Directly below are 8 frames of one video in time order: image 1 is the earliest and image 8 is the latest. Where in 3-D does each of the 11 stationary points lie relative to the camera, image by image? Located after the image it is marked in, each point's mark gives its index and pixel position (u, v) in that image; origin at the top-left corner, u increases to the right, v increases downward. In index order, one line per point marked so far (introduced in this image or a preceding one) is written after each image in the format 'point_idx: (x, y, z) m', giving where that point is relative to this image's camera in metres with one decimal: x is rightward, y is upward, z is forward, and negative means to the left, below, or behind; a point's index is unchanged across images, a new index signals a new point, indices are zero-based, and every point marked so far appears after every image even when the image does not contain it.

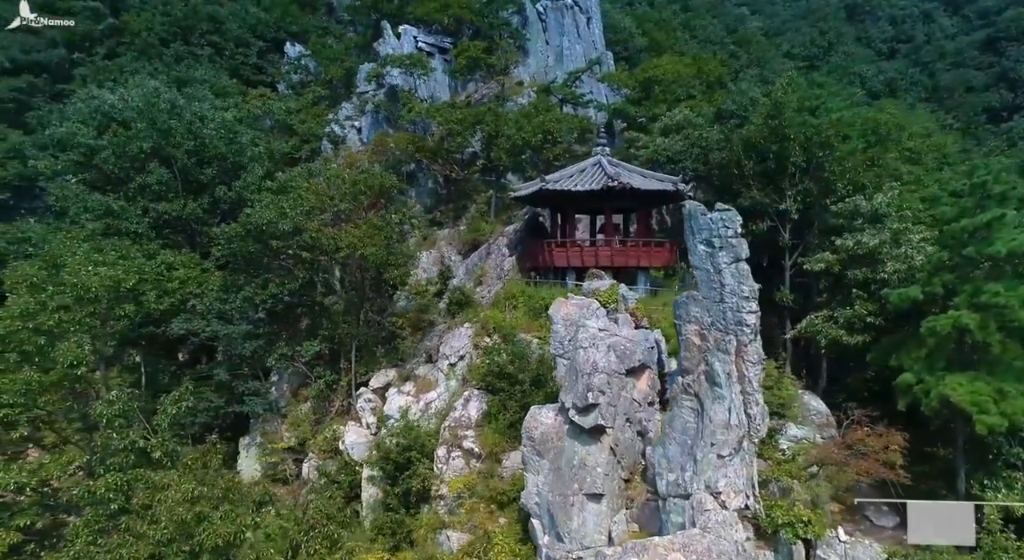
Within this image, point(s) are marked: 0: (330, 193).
0: (-5.0, +2.4, +17.5) m
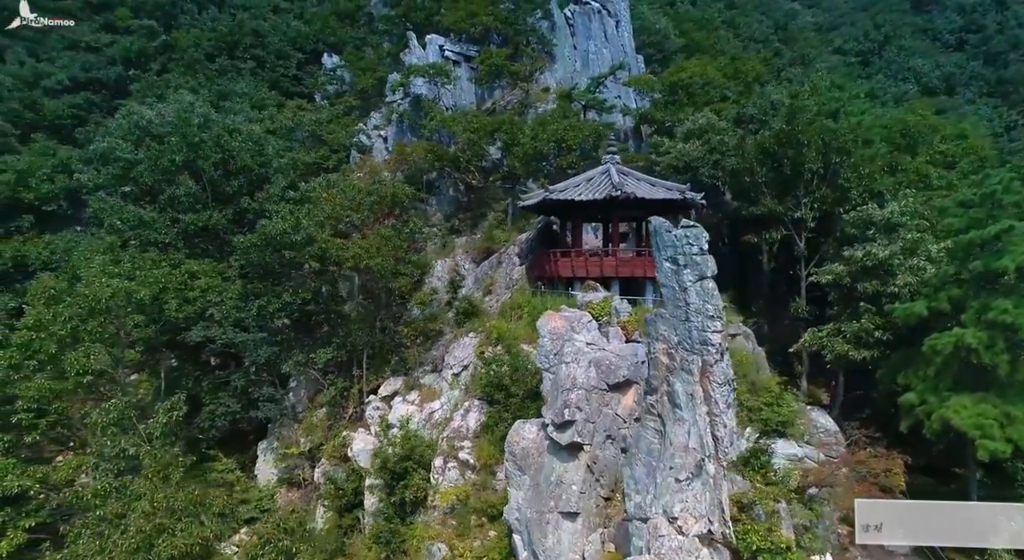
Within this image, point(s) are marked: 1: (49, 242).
0: (-4.7, +2.2, +17.8) m
1: (-14.6, +1.2, +20.0) m
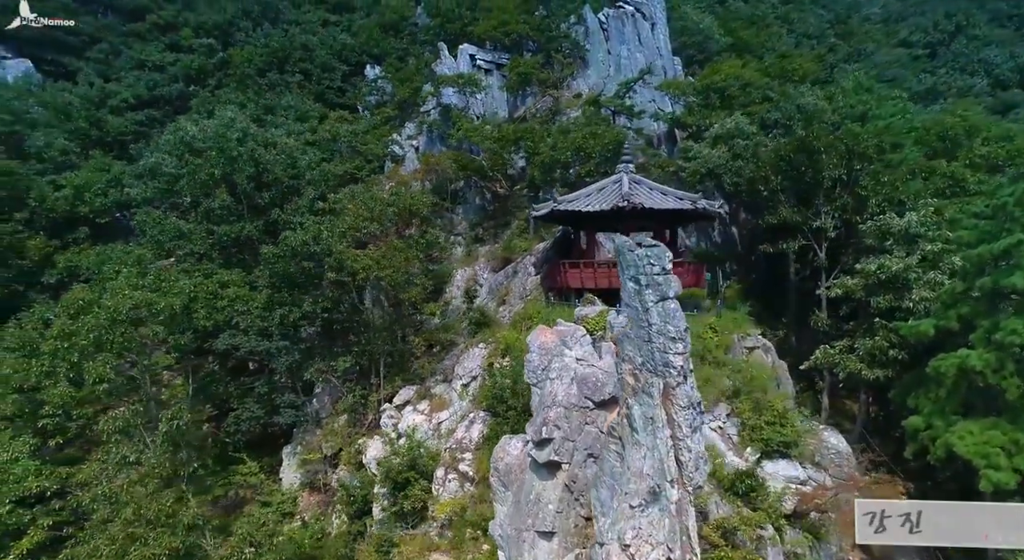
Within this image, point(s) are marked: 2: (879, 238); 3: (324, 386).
0: (-4.3, +1.9, +18.3) m
1: (-13.9, +0.9, +21.4) m
2: (+7.5, +0.9, +12.9) m
3: (-5.6, -3.2, +19.0) m
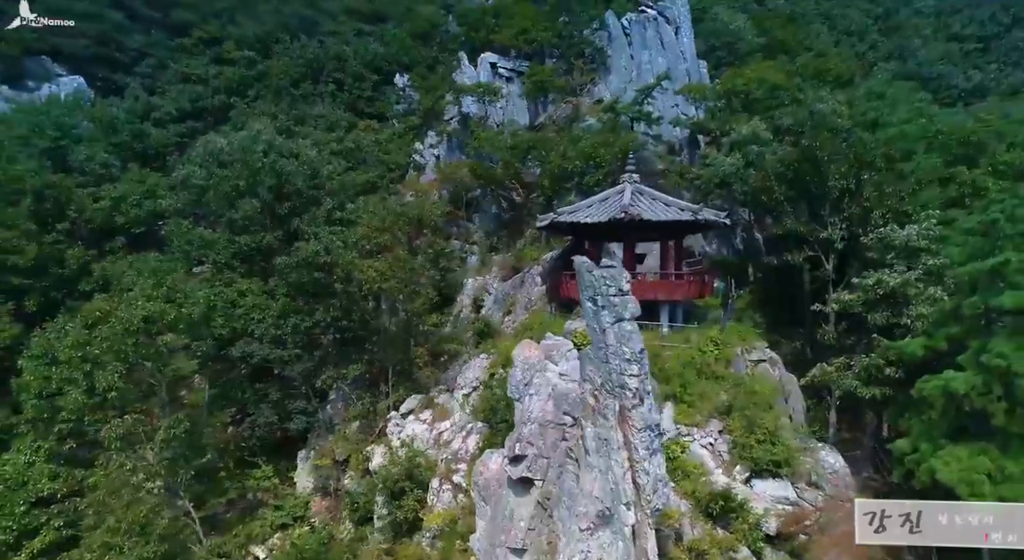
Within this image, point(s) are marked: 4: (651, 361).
0: (-4.1, +1.6, +18.6) m
1: (-13.5, +0.6, +22.4) m
2: (+7.3, +0.6, +12.5) m
3: (-5.4, -3.5, +19.4) m
4: (+3.1, -1.8, +13.9) m
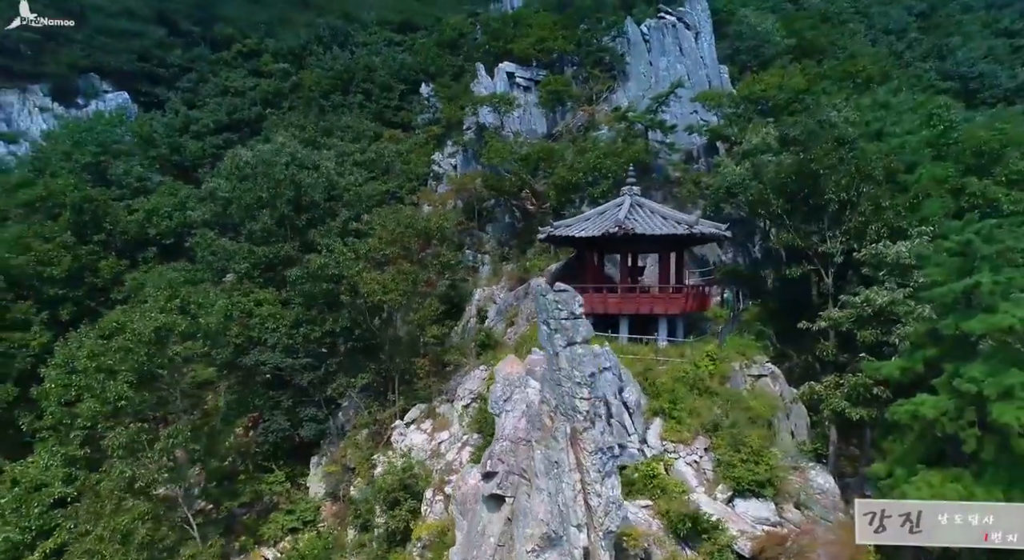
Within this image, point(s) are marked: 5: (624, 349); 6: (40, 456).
0: (-4.0, +1.3, +19.1) m
1: (-13.1, +0.3, +23.5) m
2: (+7.0, +0.2, +12.2) m
3: (-5.2, -3.8, +19.9) m
4: (+2.9, -2.1, +13.8) m
5: (+2.6, -1.6, +14.6) m
6: (-11.0, -4.1, +14.6) m
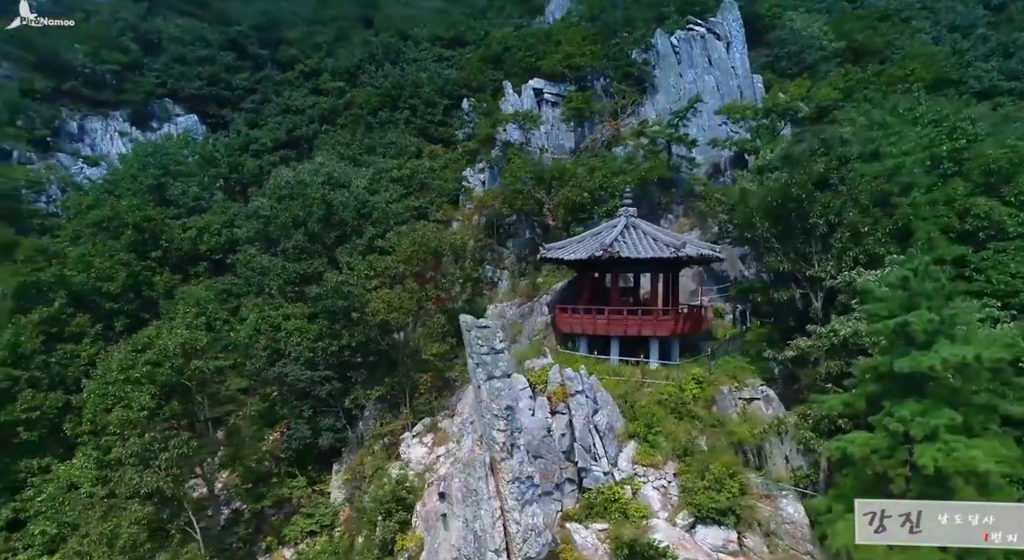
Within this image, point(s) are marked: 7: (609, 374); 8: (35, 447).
0: (-3.7, +0.7, +20.0) m
1: (-12.3, -0.3, +25.4) m
2: (+6.4, -0.3, +12.0) m
3: (-4.8, -4.4, +21.0) m
4: (+2.5, -2.6, +14.0) m
5: (+2.3, -2.2, +14.8) m
6: (-11.2, -4.6, +16.3) m
7: (+2.3, -2.2, +14.9) m
8: (-13.5, -4.7, +17.7) m
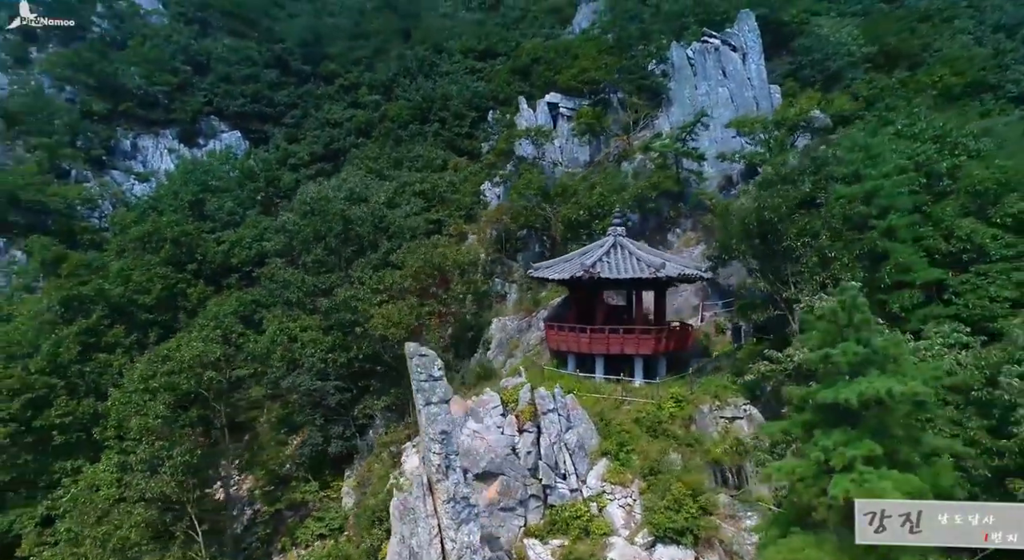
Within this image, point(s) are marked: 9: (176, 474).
0: (-3.7, +0.2, +20.9) m
1: (-11.9, -0.8, +26.9) m
2: (+5.8, -0.8, +12.0) m
3: (-4.8, -4.9, +21.9) m
4: (+2.0, -3.1, +14.4) m
5: (+1.9, -2.7, +15.2) m
6: (-11.5, -5.1, +17.8) m
7: (+1.9, -2.7, +15.3) m
8: (-13.6, -5.2, +19.3) m
9: (-8.5, -5.0, +16.3) m
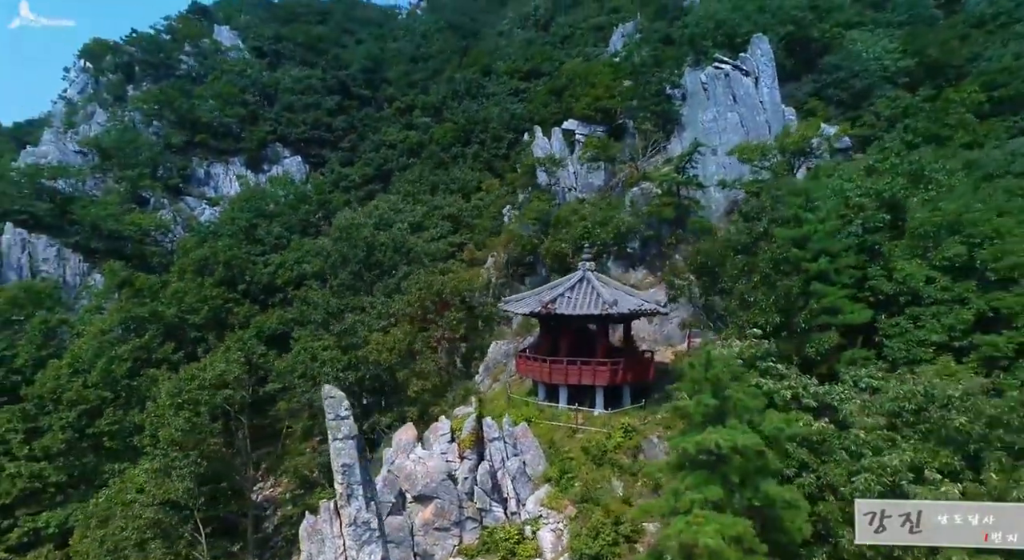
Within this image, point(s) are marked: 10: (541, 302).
0: (-3.9, -0.8, +22.7) m
1: (-11.3, -1.9, +29.6) m
2: (+4.4, -1.7, +12.7) m
3: (-4.8, -5.9, +23.7) m
4: (+1.0, -4.0, +15.5) m
5: (+0.9, -3.6, +16.3) m
6: (-12.0, -6.0, +20.5) m
7: (+0.9, -3.6, +16.4) m
8: (-13.9, -6.1, +22.3) m
9: (-9.3, -5.9, +18.7) m
10: (+0.9, -0.6, +17.4) m
